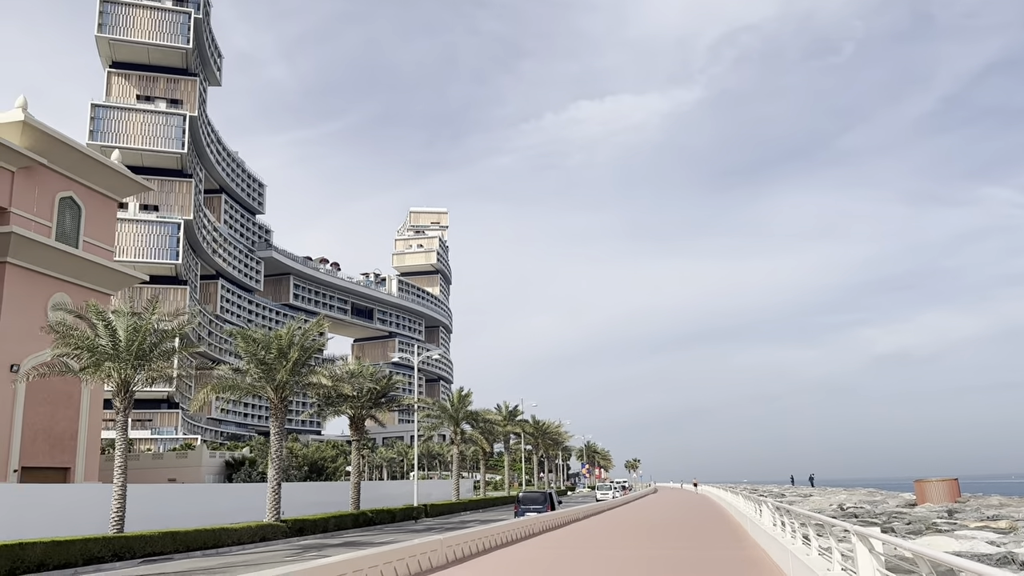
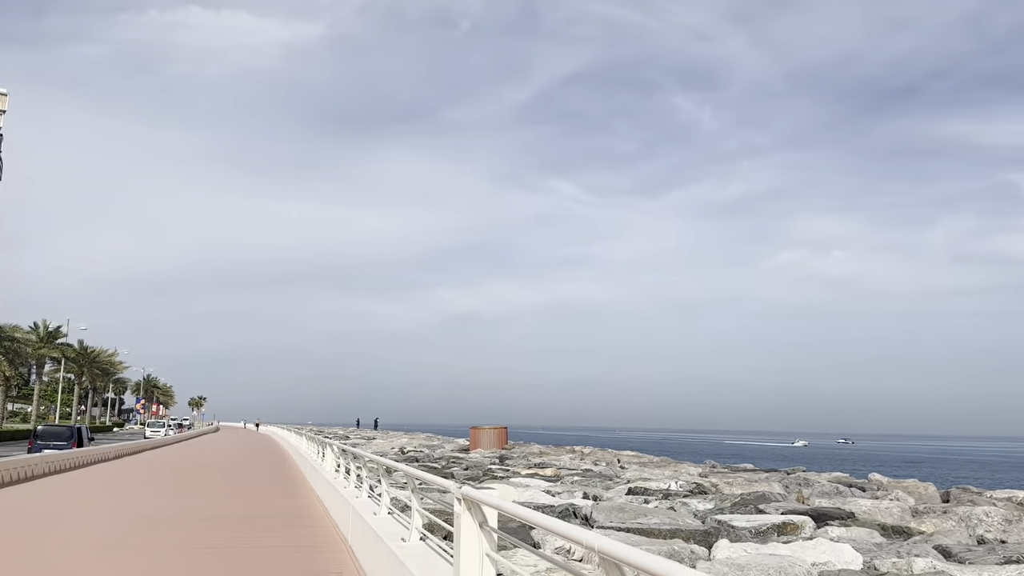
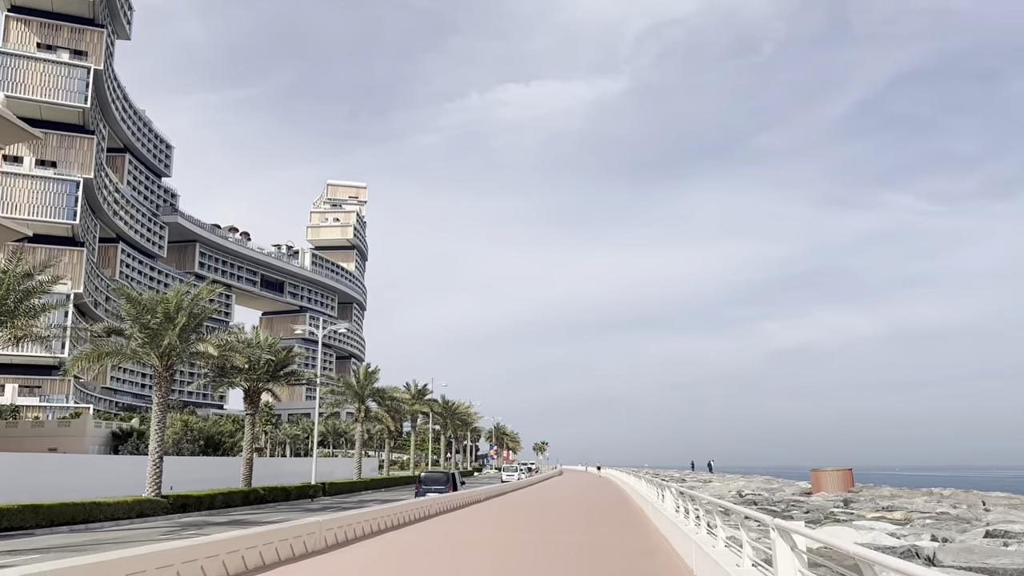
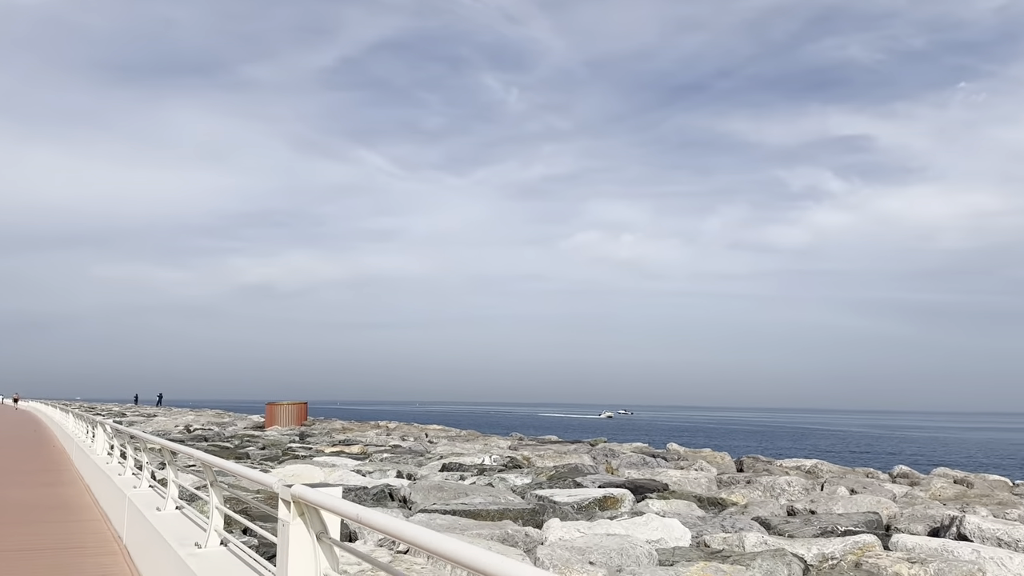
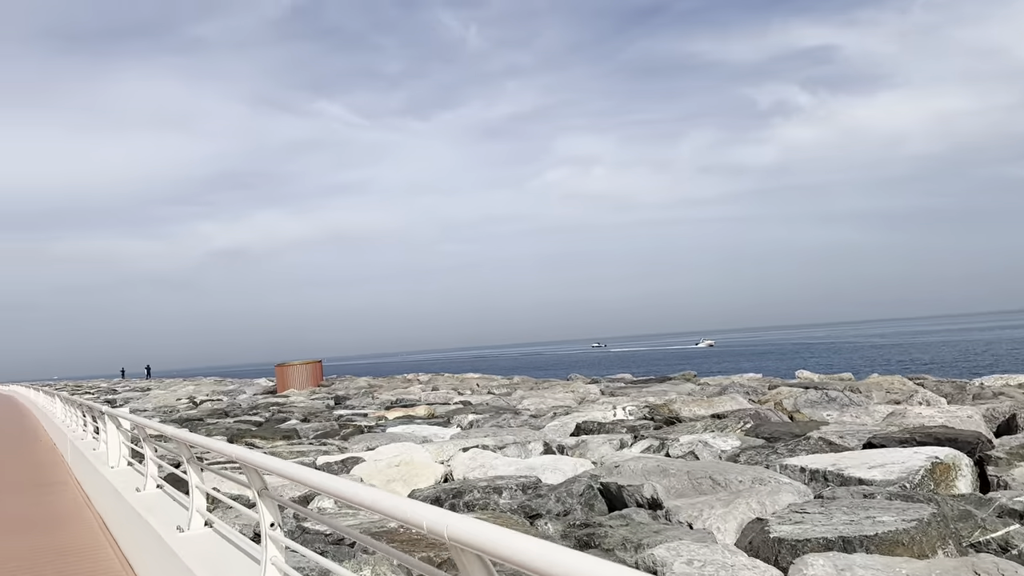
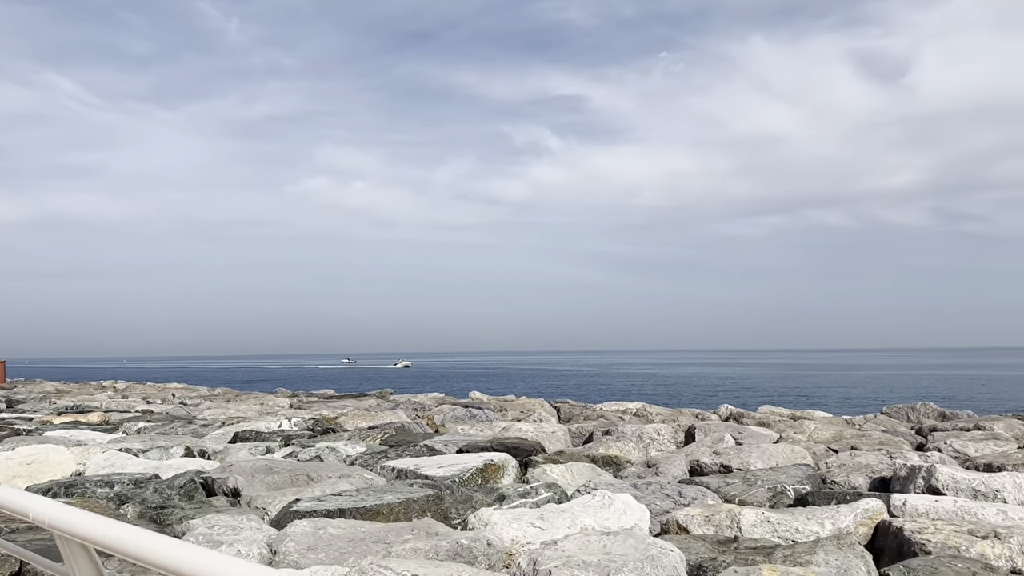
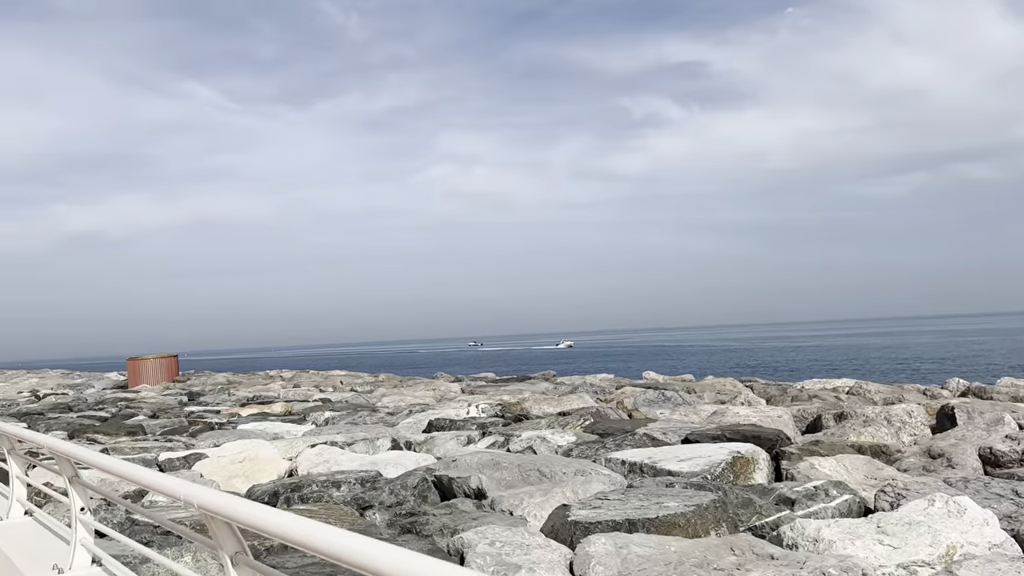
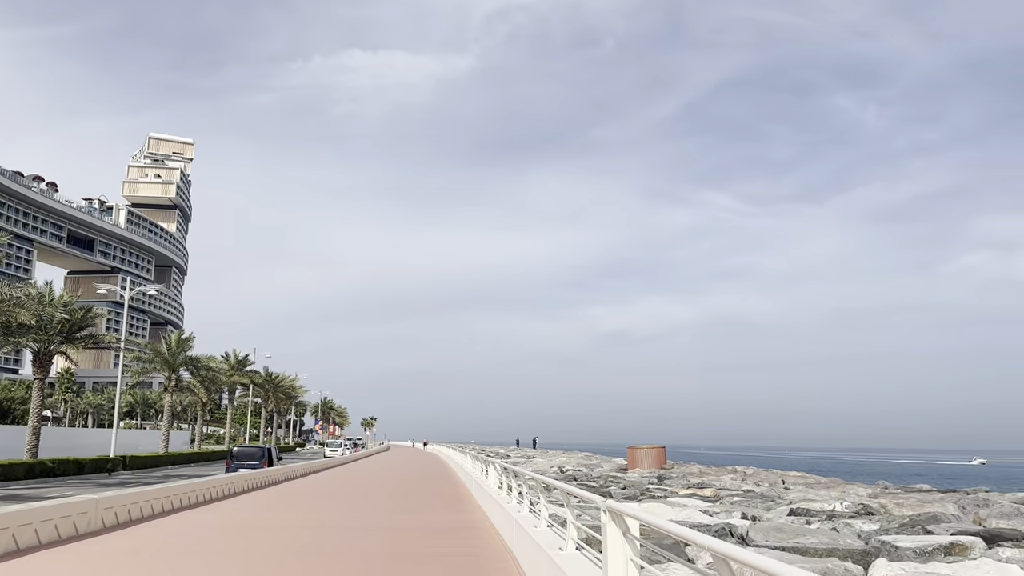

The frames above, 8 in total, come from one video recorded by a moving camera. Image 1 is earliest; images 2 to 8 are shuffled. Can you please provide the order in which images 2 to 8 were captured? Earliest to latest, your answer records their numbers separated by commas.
3, 8, 2, 4, 6, 7, 5
